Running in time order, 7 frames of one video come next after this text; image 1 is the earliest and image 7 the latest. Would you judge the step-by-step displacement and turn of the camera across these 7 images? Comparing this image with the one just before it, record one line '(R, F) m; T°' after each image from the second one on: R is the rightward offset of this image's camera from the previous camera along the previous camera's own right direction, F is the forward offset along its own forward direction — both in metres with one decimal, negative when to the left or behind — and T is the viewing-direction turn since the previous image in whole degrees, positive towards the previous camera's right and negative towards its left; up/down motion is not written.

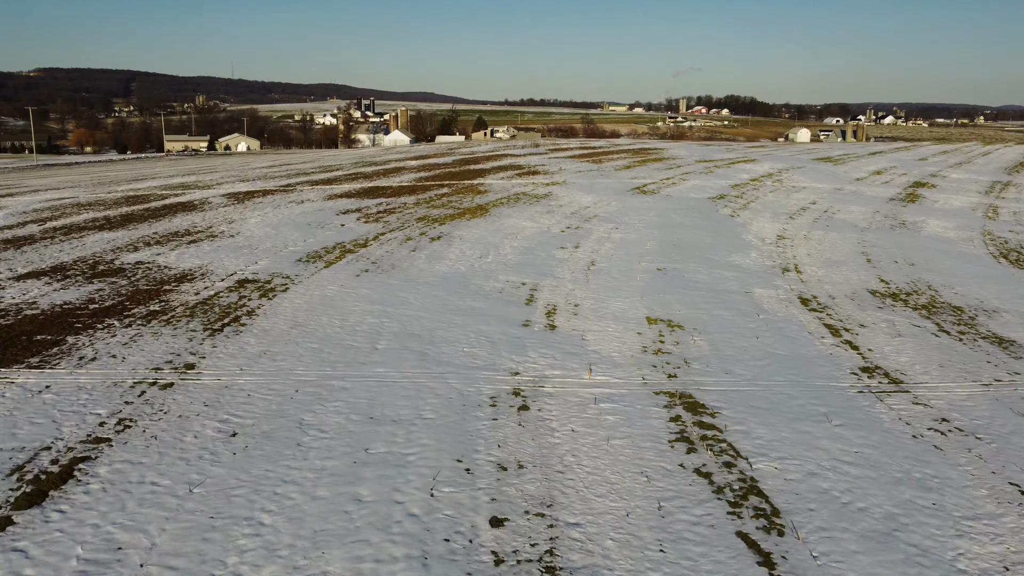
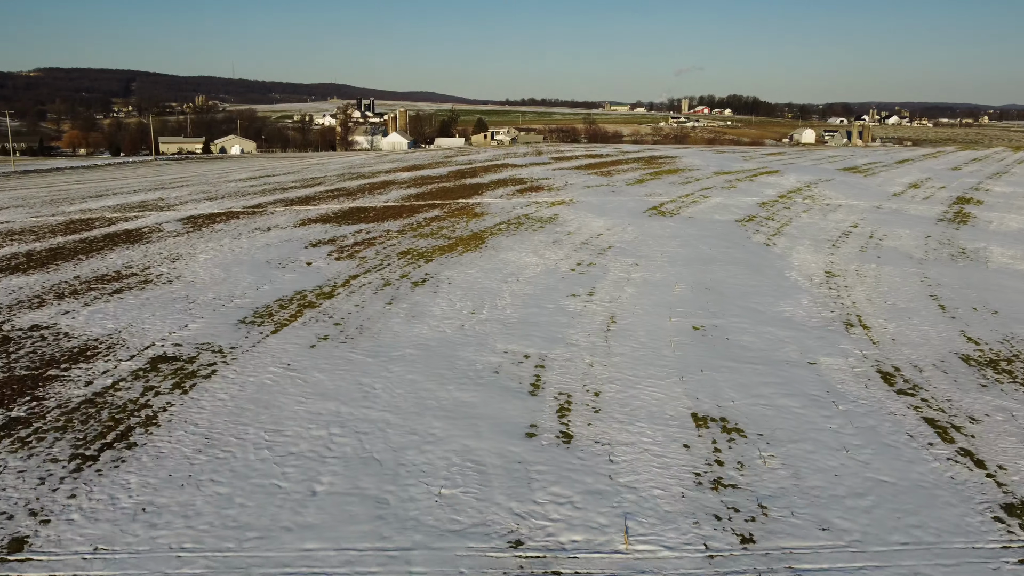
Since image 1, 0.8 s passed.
(0.0, +2.1) m; 0°
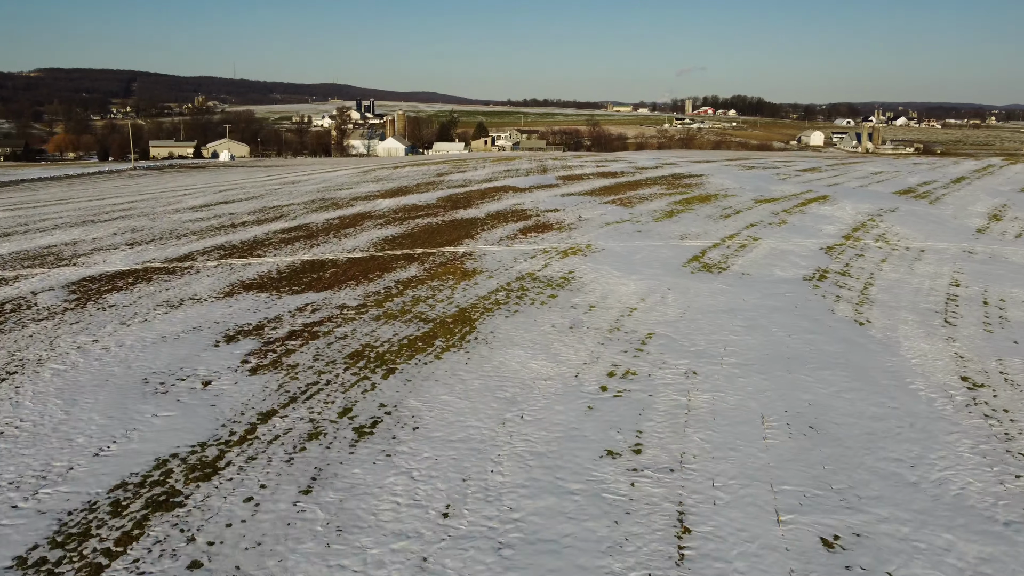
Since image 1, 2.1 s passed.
(0.0, +3.6) m; 0°
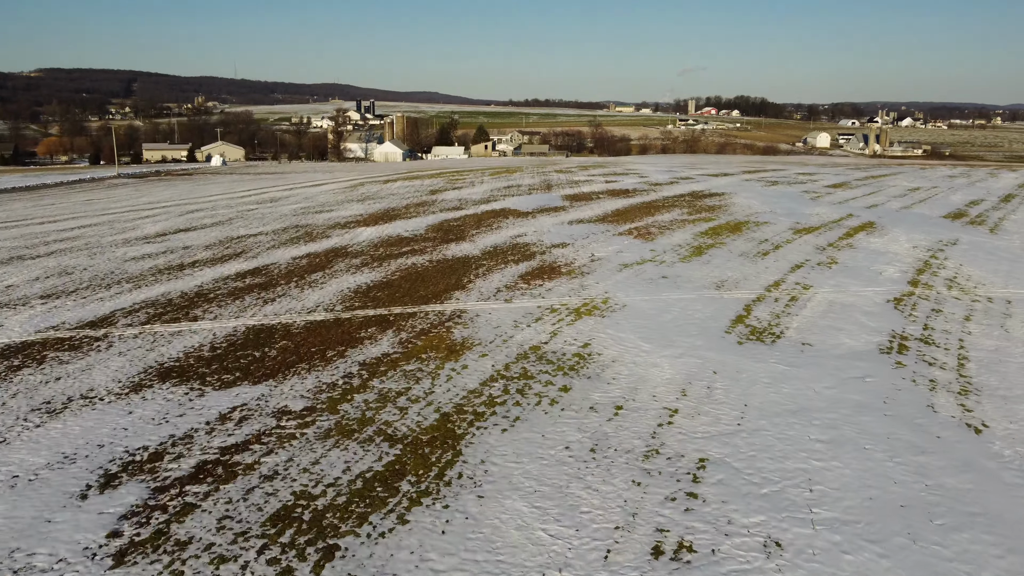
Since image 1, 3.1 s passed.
(0.0, +2.5) m; 0°
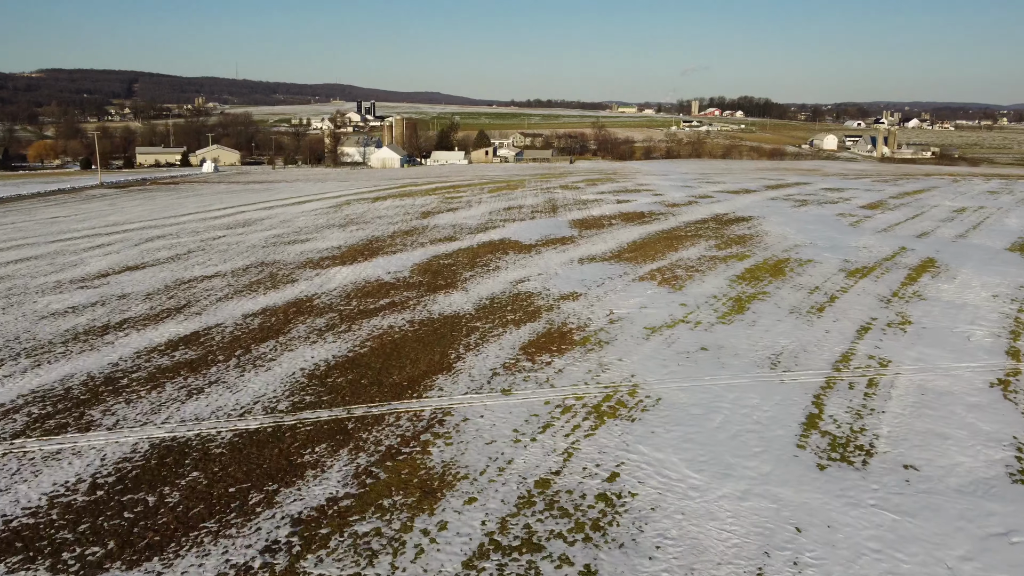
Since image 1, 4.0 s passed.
(0.0, +2.5) m; 0°
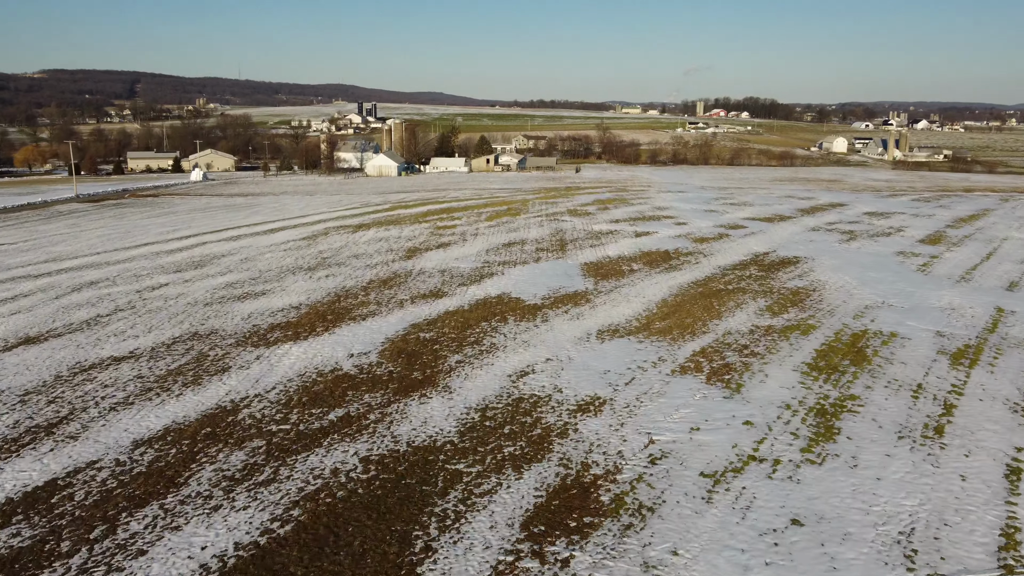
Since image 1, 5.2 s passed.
(+0.1, +3.3) m; 0°
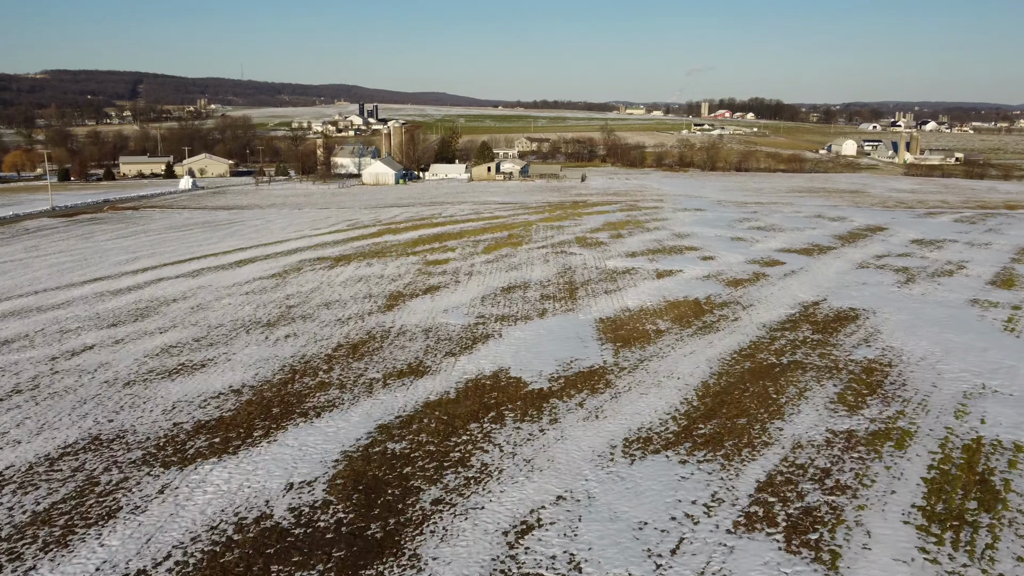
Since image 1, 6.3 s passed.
(+0.1, +2.9) m; 0°
